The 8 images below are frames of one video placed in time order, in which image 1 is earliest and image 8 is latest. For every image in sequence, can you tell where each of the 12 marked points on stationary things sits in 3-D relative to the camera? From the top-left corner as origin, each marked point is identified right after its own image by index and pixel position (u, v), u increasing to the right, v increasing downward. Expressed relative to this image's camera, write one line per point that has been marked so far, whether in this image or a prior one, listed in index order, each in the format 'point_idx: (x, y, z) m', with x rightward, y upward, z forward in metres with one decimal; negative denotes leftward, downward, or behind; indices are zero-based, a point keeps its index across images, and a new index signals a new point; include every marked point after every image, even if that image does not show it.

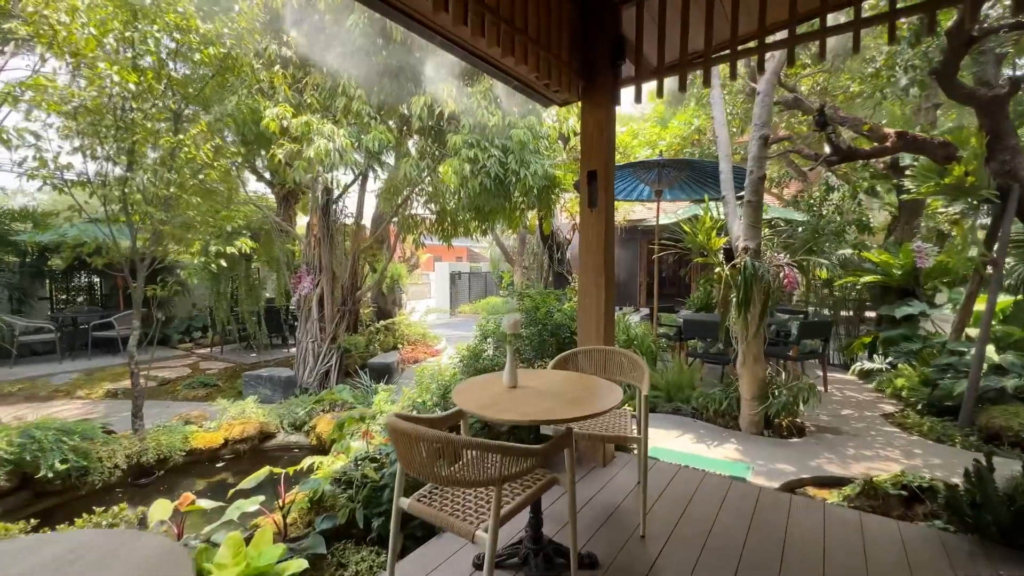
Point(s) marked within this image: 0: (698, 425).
0: (+1.5, -1.1, +3.6) m
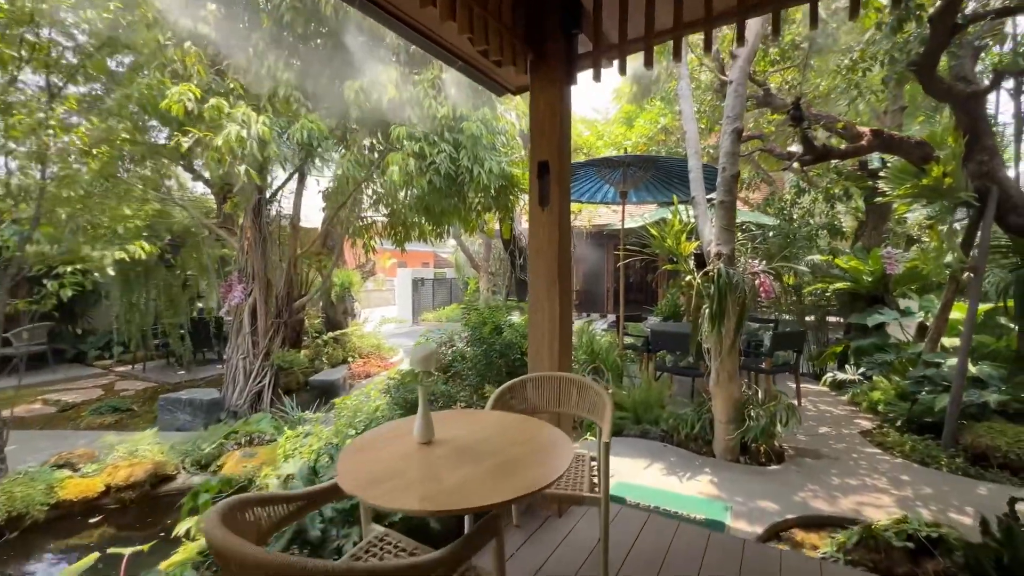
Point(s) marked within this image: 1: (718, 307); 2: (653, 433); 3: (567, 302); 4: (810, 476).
0: (+1.1, -1.2, +3.2) m
1: (+1.3, -0.1, +2.9) m
2: (+1.1, -1.1, +3.5) m
3: (+0.3, -0.1, +2.2) m
4: (+1.9, -1.2, +2.8) m
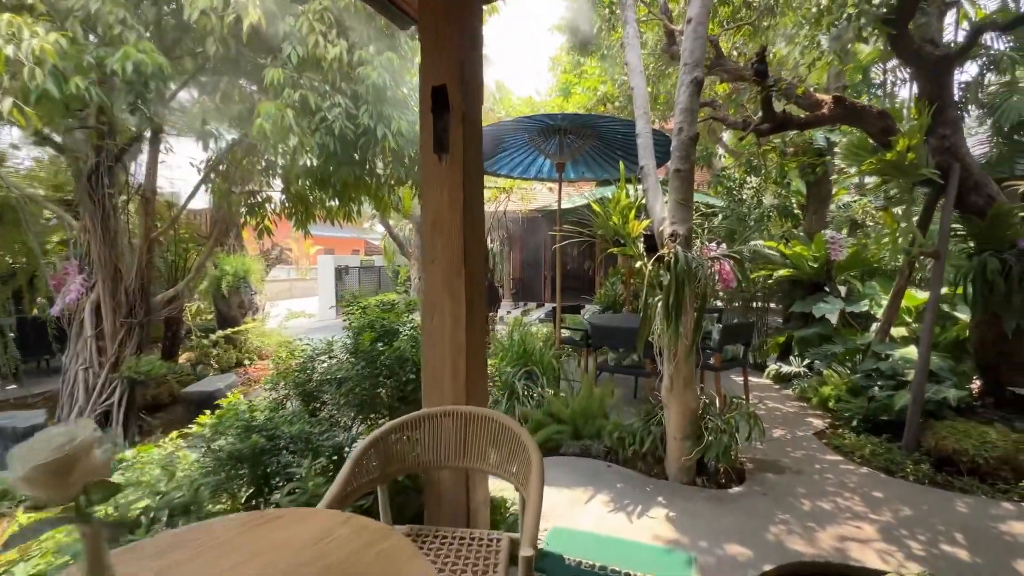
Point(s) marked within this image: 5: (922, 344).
0: (+0.6, -1.1, +2.7) m
1: (+0.8, -0.1, +2.3) m
2: (+0.5, -1.1, +2.9) m
3: (-0.1, 0.0, +1.5) m
4: (+1.4, -1.1, +2.4) m
5: (+2.7, -0.4, +3.0) m
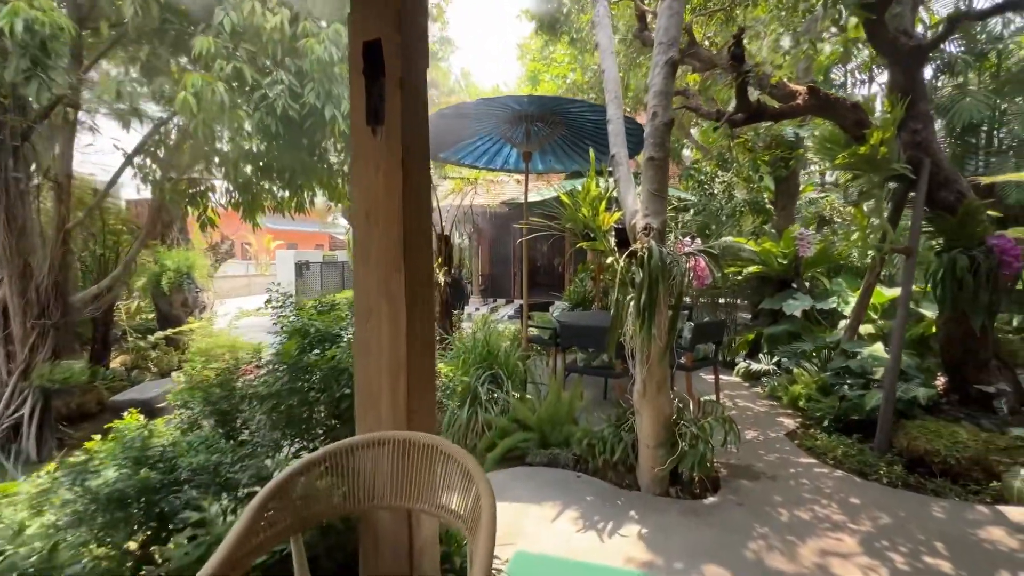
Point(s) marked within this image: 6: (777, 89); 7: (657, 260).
0: (+0.4, -1.1, +2.5) m
1: (+0.7, -0.1, +2.2) m
2: (+0.3, -1.0, +2.8) m
3: (-0.2, 0.0, +1.3) m
4: (+1.2, -1.1, +2.2) m
5: (+2.5, -0.4, +2.9) m
6: (+1.9, +1.4, +3.2) m
7: (+0.7, +0.1, +2.1) m
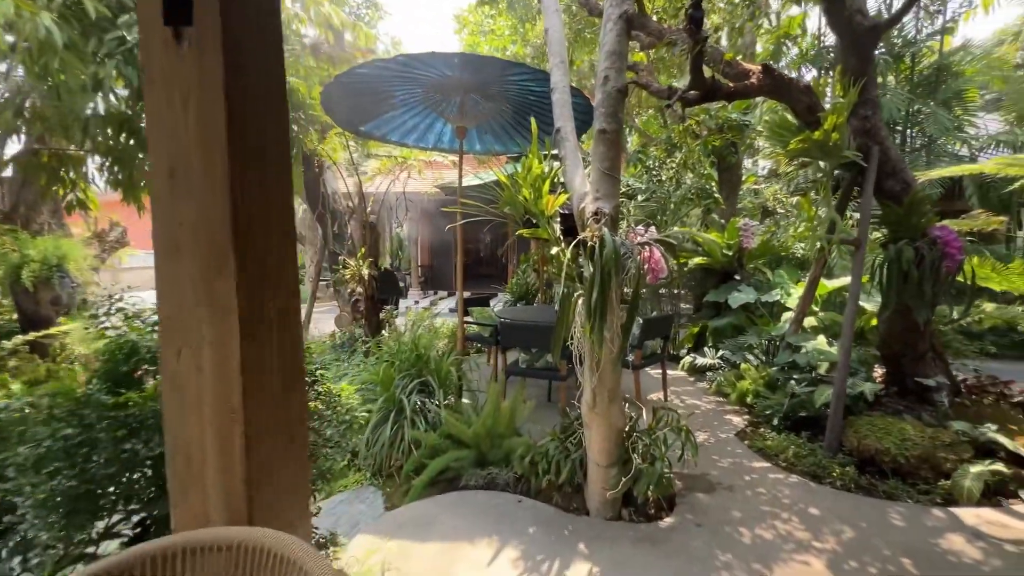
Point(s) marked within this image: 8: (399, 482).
0: (+0.1, -1.1, +2.1) m
1: (+0.4, 0.0, +1.8) m
2: (-0.1, -1.0, +2.4) m
3: (-0.4, 0.0, +0.8) m
4: (+0.9, -1.1, +2.0) m
5: (+2.1, -0.3, +2.8) m
6: (+1.4, +1.4, +3.0) m
7: (+0.4, +0.1, +1.8) m
8: (-0.6, -1.1, +2.5) m
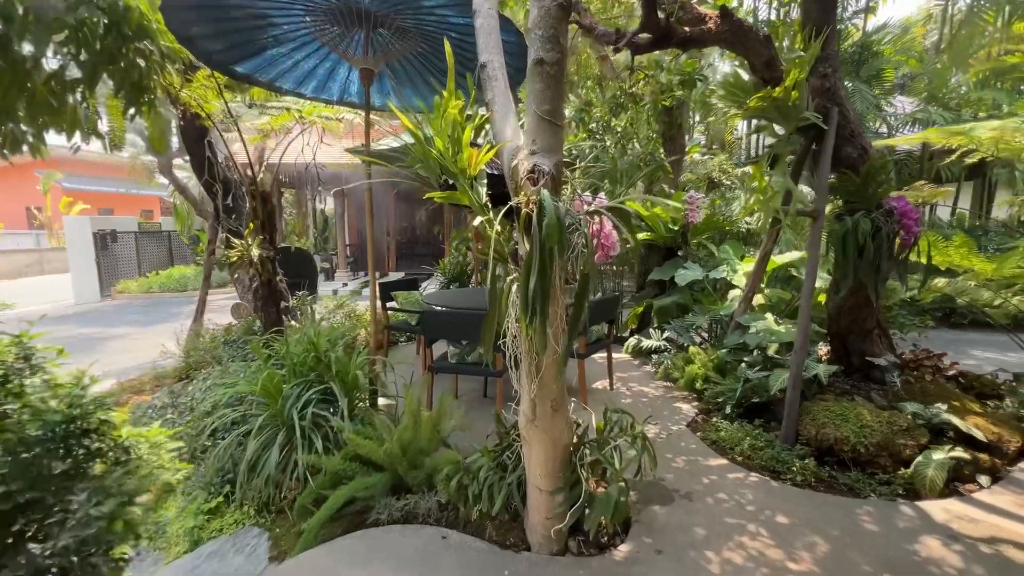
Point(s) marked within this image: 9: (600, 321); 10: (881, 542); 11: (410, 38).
0: (-0.2, -1.0, +1.7) m
1: (+0.1, 0.0, +1.4) m
2: (-0.4, -0.9, +1.9) m
3: (-0.6, -0.1, +0.3) m
4: (+0.6, -1.0, +1.7) m
5: (+1.7, -0.2, +2.6) m
6: (+1.0, +1.6, +2.6) m
7: (+0.1, +0.2, +1.4) m
8: (-1.0, -1.0, +2.0) m
9: (+0.6, -0.2, +3.2) m
10: (+1.5, -1.0, +1.8) m
11: (-0.6, +1.4, +2.5) m
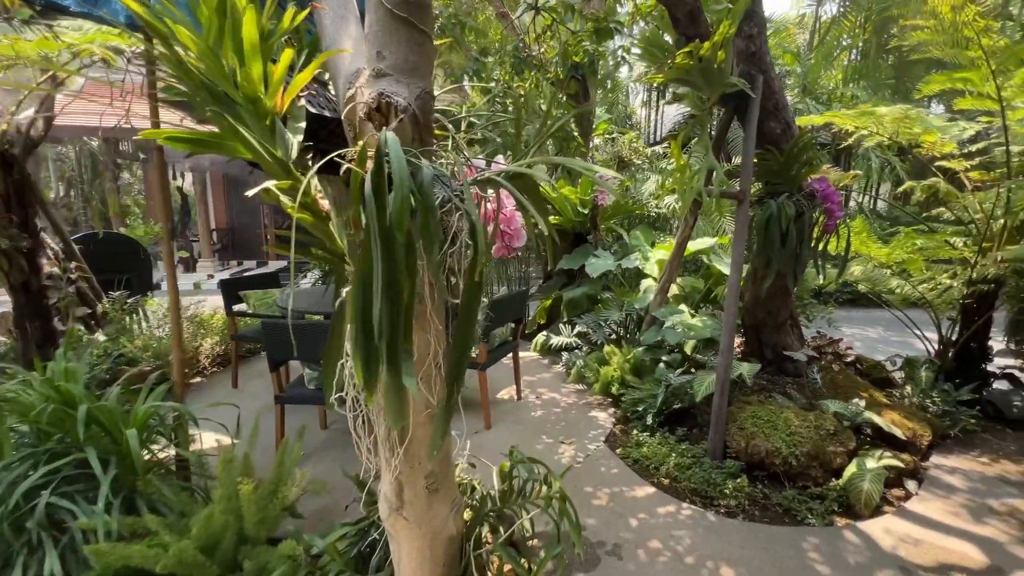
0: (-0.6, -1.0, +1.0) m
1: (-0.2, 0.0, +0.8) m
2: (-0.8, -1.0, +1.3) m
3: (-0.6, -0.1, -0.4) m
4: (+0.3, -1.0, +1.2) m
5: (+1.1, -0.1, +2.3) m
6: (+0.4, +1.6, +2.1) m
7: (-0.2, +0.2, +0.7) m
8: (-1.3, -1.1, +1.2) m
9: (0.0, -0.2, +2.6) m
10: (+1.1, -1.0, +1.5) m
11: (-1.1, +1.4, +1.7) m
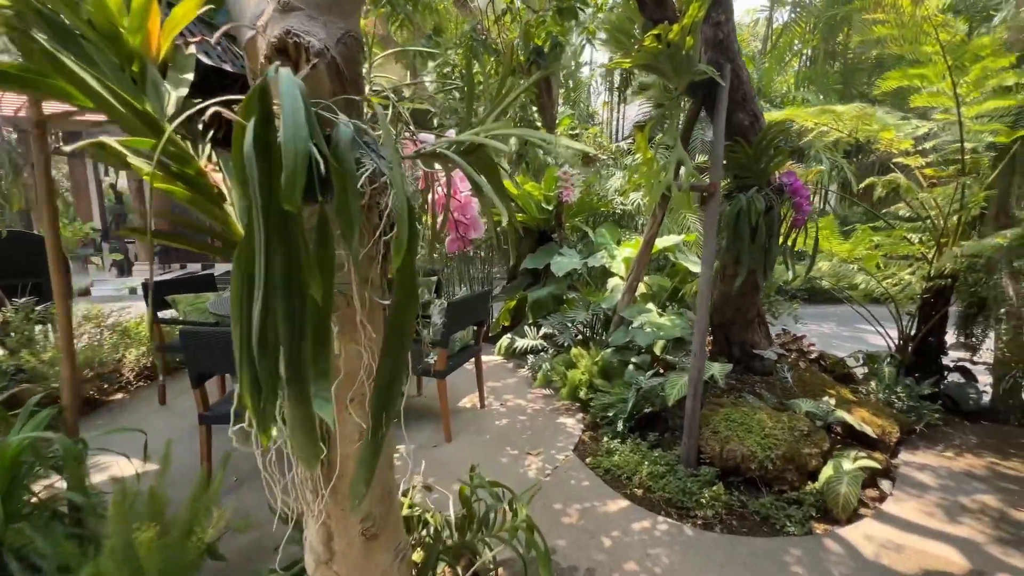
0: (-0.6, -1.0, +0.8) m
1: (-0.3, 0.0, +0.6) m
2: (-0.9, -1.0, +1.0) m
3: (-0.6, -0.1, -0.7) m
4: (+0.2, -1.0, +1.0) m
5: (+0.9, -0.1, +2.2) m
6: (+0.2, +1.6, +1.9) m
7: (-0.2, +0.2, +0.5) m
8: (-1.4, -1.1, +0.9) m
9: (-0.3, -0.2, +2.4) m
10: (+1.0, -1.0, +1.4) m
11: (-1.2, +1.4, +1.4) m
